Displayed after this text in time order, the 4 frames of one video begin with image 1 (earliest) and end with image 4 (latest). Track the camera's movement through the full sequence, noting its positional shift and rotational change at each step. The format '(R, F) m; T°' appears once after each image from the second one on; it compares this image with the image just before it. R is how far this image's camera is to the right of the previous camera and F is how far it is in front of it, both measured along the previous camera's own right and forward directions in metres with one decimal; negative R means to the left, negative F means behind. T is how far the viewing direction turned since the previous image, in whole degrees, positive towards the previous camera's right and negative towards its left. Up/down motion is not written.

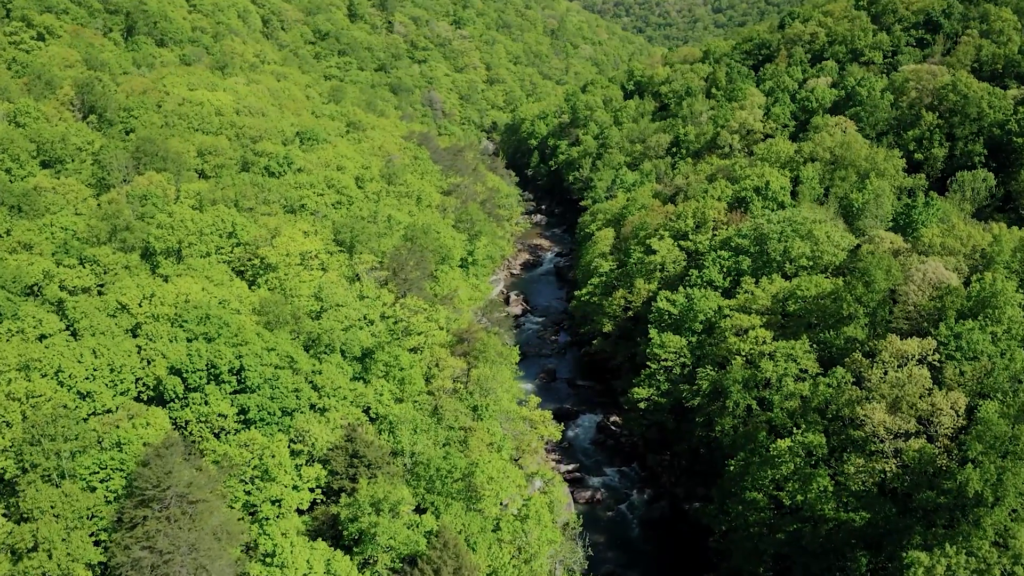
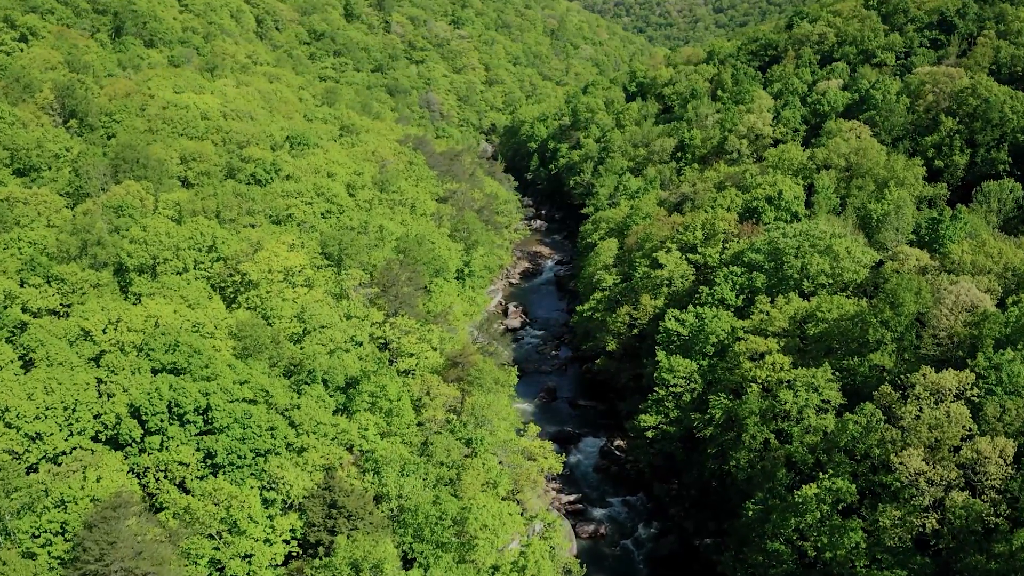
(+0.2, +3.8) m; 0°
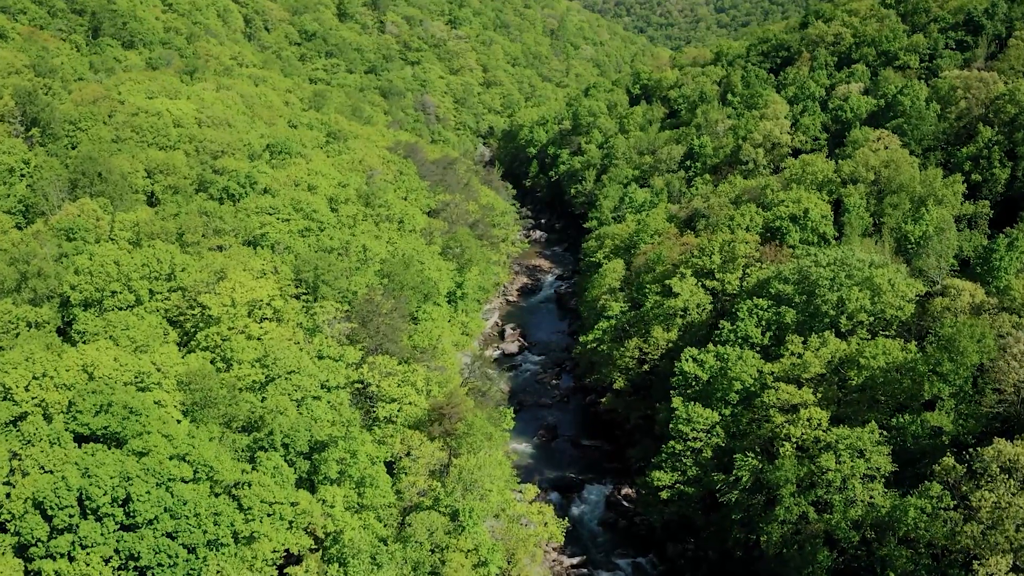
(+0.3, +6.5) m; 0°
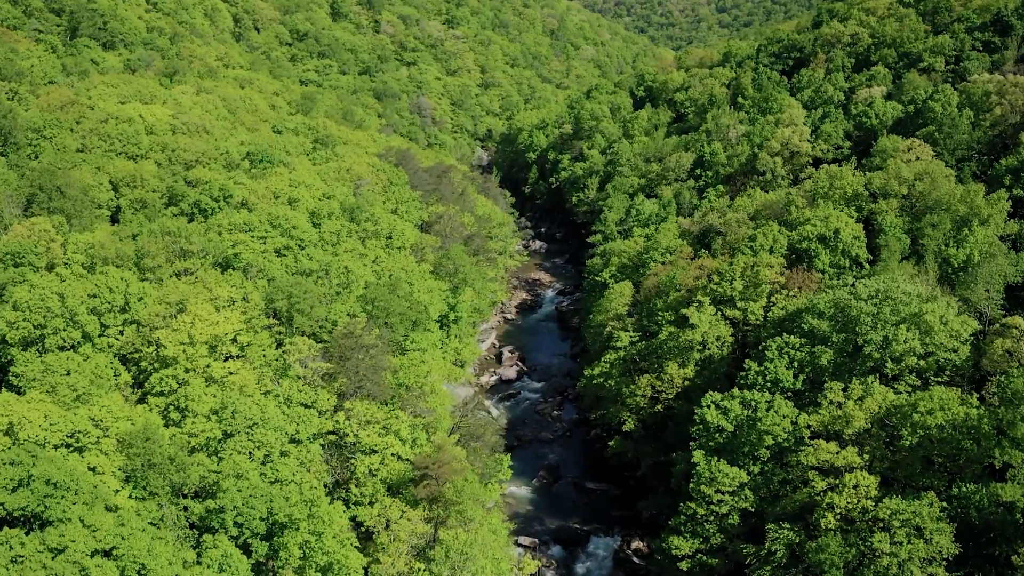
(+0.1, +5.8) m; 0°
